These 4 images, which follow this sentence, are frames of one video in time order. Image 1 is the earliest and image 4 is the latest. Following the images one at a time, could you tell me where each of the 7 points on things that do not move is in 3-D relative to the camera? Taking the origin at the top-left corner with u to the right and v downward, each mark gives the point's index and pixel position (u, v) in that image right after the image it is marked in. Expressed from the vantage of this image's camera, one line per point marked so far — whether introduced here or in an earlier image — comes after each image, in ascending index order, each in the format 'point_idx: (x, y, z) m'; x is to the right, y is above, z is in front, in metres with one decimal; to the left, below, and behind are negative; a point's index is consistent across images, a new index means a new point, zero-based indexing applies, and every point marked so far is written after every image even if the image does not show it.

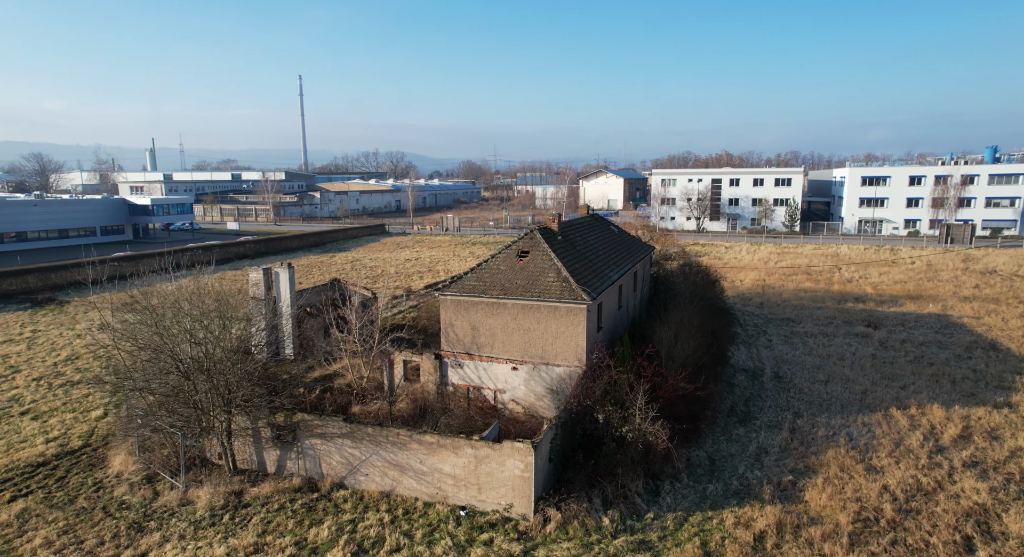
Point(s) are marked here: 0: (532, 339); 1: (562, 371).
0: (+0.5, -1.7, +18.7) m
1: (+1.3, -2.5, +18.5) m
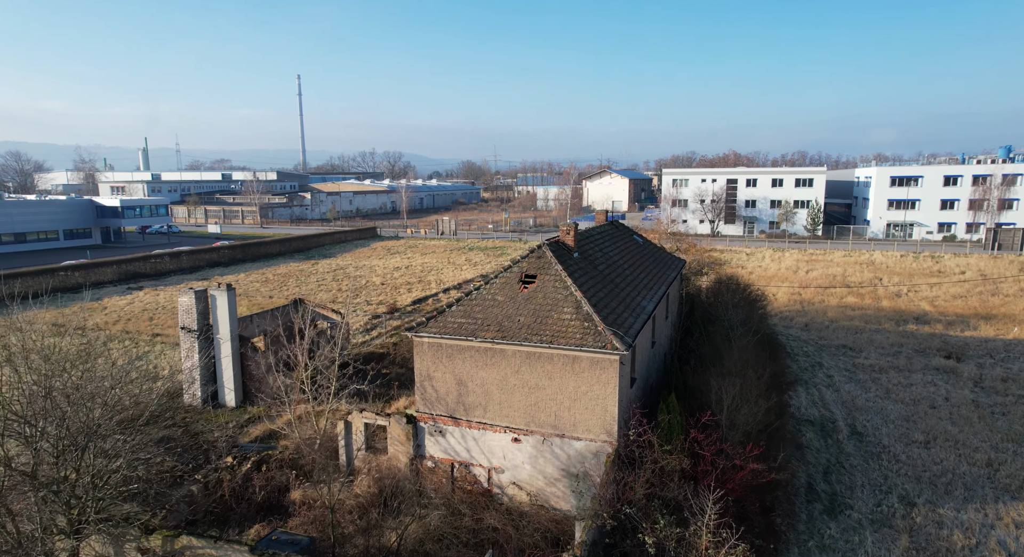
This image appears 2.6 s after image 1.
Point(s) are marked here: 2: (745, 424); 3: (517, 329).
0: (+0.5, -2.4, +13.4) m
1: (+1.3, -3.2, +13.1) m
2: (+4.6, -2.8, +13.6) m
3: (+0.1, -1.0, +13.5) m
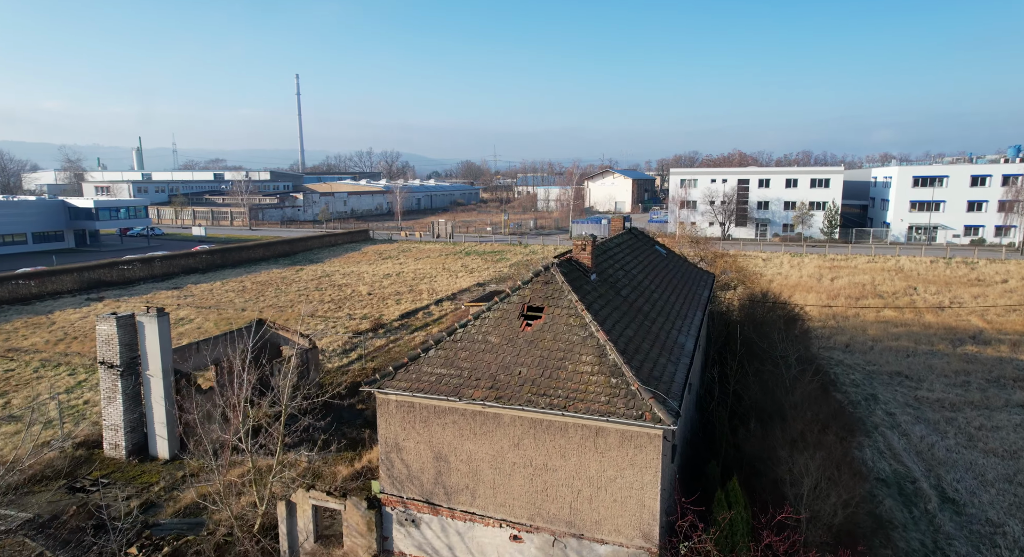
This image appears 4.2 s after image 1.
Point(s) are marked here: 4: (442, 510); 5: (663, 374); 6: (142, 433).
0: (+0.5, -2.9, +9.6) m
1: (+1.3, -3.7, +9.3) m
2: (+4.5, -3.4, +9.8) m
3: (+0.1, -1.5, +9.8) m
4: (-1.0, -3.4, +10.2) m
5: (+2.3, -1.4, +10.4) m
6: (-8.5, -3.5, +16.0) m
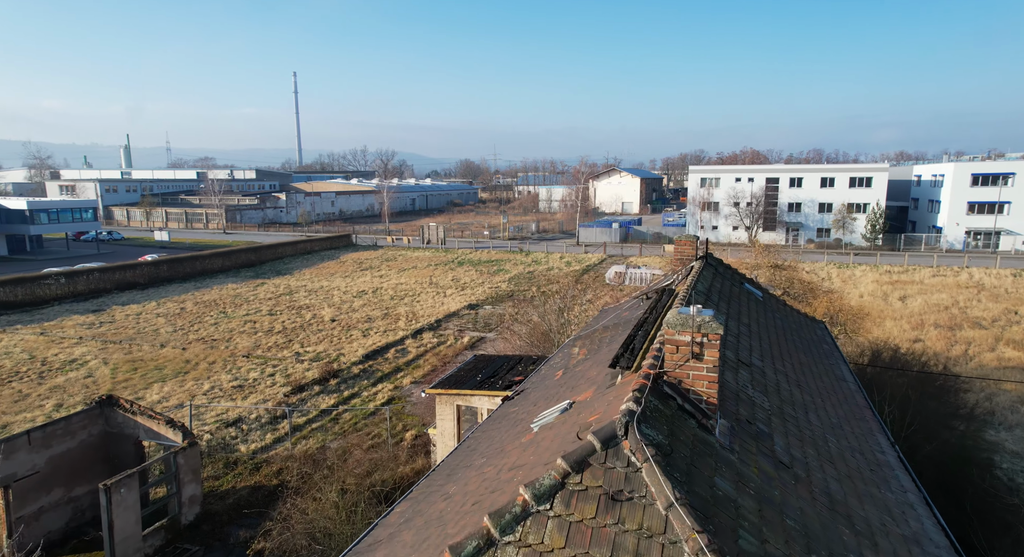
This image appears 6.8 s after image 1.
0: (+0.4, -3.9, +1.6) m
1: (+1.2, -4.7, +1.4) m
2: (+4.5, -4.4, +1.8) m
3: (0.0, -2.5, +1.8) m
4: (-1.1, -4.5, +2.3) m
5: (+2.2, -2.4, +2.4) m
6: (-8.6, -4.6, +8.0) m
